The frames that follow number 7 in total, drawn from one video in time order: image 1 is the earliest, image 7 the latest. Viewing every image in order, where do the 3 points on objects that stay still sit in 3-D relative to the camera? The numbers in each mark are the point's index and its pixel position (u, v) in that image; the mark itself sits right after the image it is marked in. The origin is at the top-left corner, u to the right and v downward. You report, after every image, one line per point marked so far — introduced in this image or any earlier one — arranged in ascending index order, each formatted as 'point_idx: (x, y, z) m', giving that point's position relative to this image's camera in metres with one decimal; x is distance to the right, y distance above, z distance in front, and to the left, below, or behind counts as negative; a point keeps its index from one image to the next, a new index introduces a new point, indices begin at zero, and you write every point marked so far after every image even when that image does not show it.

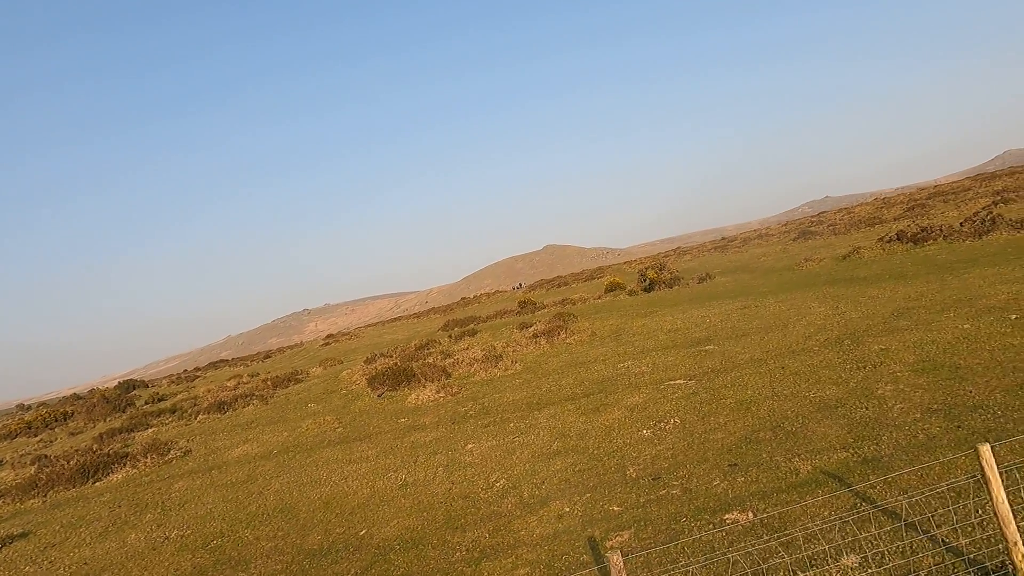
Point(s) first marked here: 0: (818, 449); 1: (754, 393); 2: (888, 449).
0: (+4.8, -2.5, +10.5) m
1: (+5.2, -2.3, +14.5) m
2: (+5.5, -2.4, +9.9) m
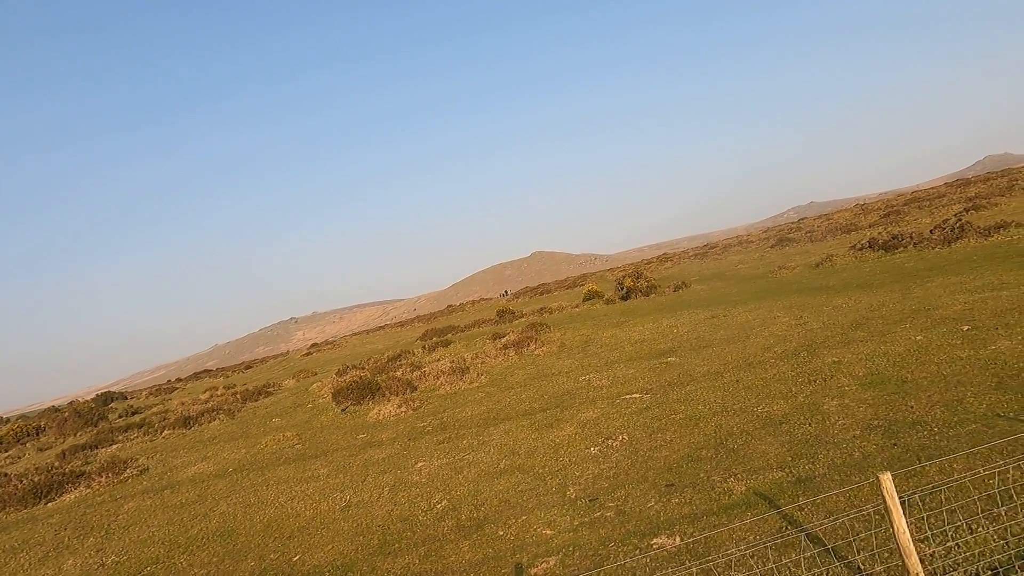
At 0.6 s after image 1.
0: (+3.8, -2.8, +10.4) m
1: (+4.1, -2.6, +14.4) m
2: (+4.5, -2.6, +9.8) m
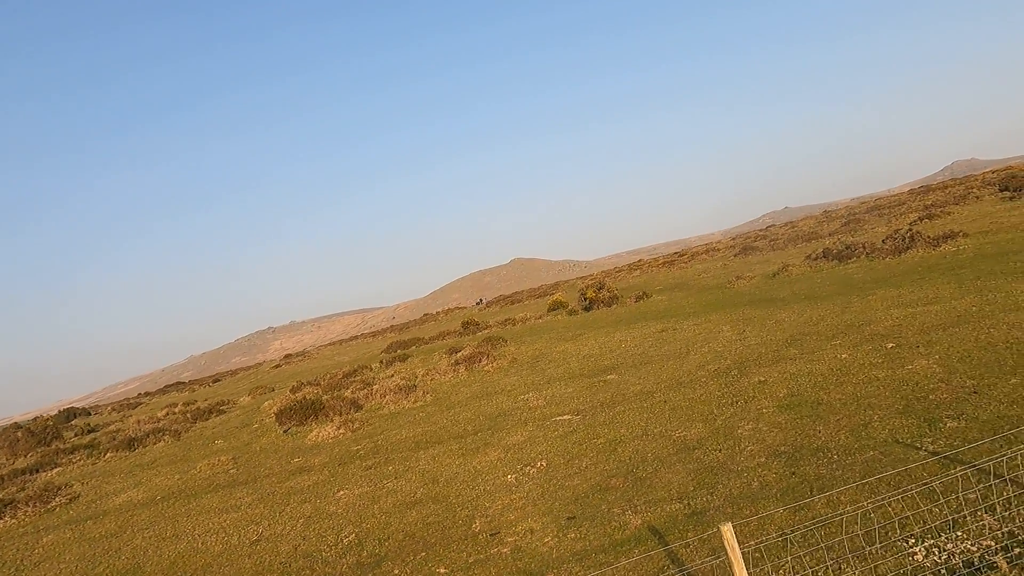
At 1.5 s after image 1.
0: (+2.2, -3.2, +10.3) m
1: (+2.4, -3.0, +14.3) m
2: (+3.0, -3.0, +9.6) m
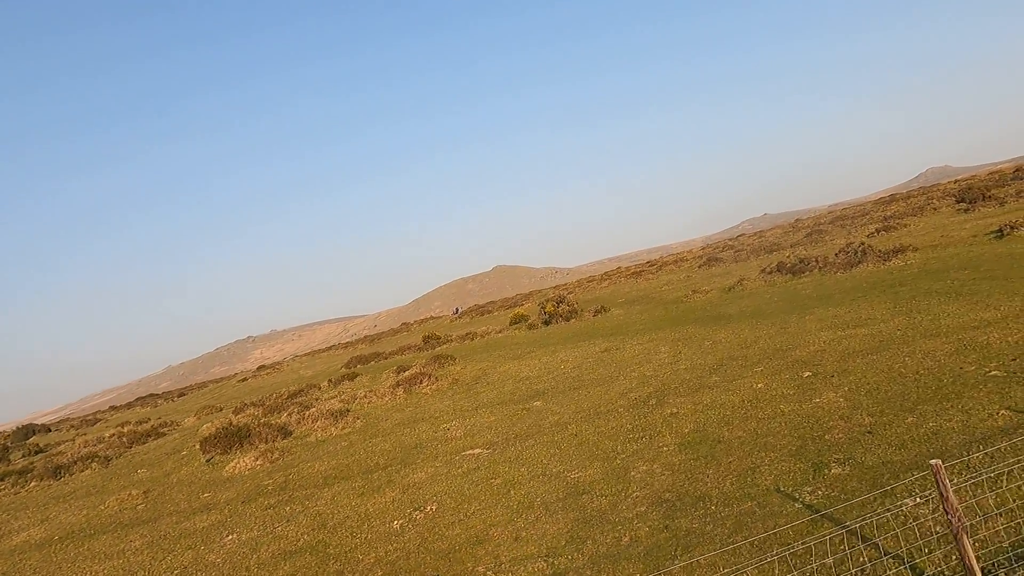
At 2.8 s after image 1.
0: (+0.2, -3.8, +9.6) m
1: (+0.3, -3.7, +13.6) m
2: (+1.0, -3.6, +9.0) m
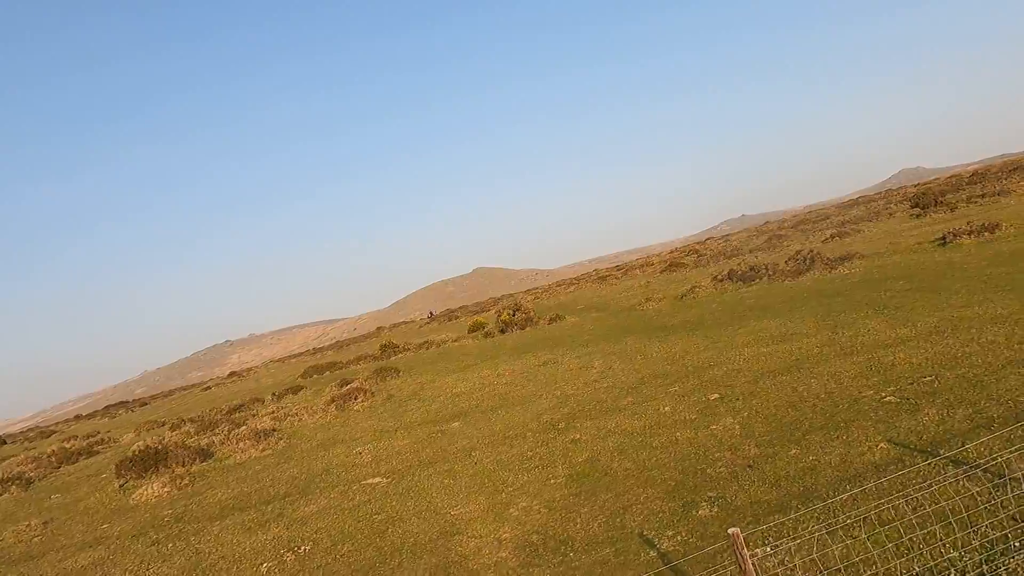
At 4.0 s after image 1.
0: (-1.9, -4.3, +9.0) m
1: (-1.9, -4.2, +13.0) m
2: (-1.1, -4.1, +8.4) m
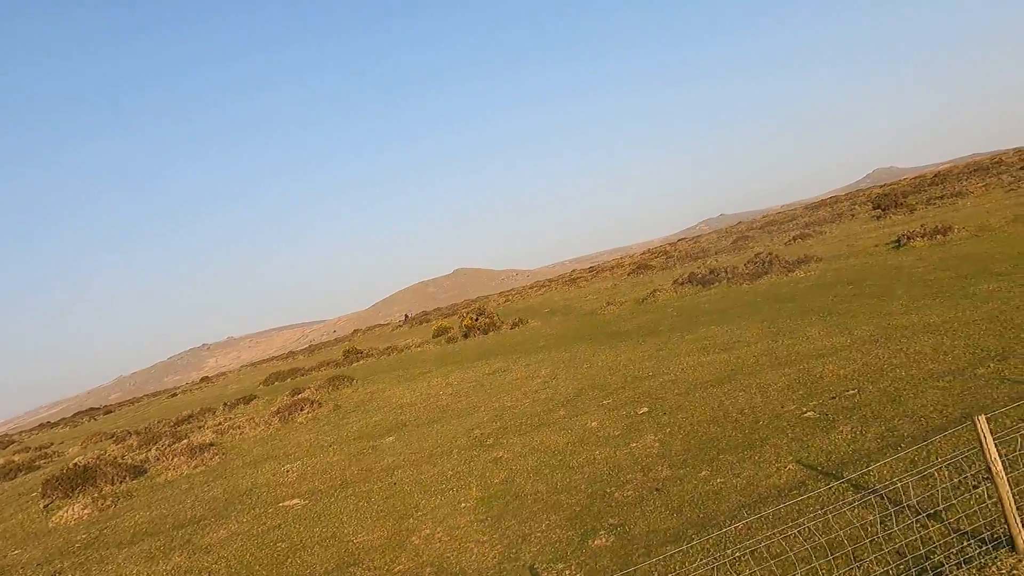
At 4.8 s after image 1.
0: (-3.4, -4.6, +8.4) m
1: (-3.5, -4.5, +12.4) m
2: (-2.6, -4.4, +7.9) m
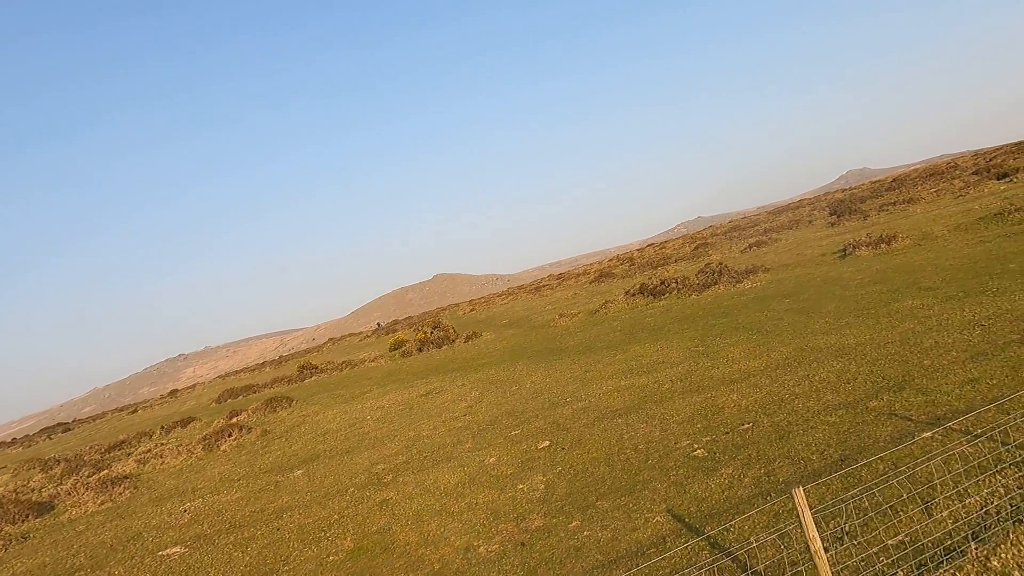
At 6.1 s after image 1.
0: (-5.4, -5.2, +7.6) m
1: (-5.6, -5.1, +11.6) m
2: (-4.6, -5.0, +7.1) m
